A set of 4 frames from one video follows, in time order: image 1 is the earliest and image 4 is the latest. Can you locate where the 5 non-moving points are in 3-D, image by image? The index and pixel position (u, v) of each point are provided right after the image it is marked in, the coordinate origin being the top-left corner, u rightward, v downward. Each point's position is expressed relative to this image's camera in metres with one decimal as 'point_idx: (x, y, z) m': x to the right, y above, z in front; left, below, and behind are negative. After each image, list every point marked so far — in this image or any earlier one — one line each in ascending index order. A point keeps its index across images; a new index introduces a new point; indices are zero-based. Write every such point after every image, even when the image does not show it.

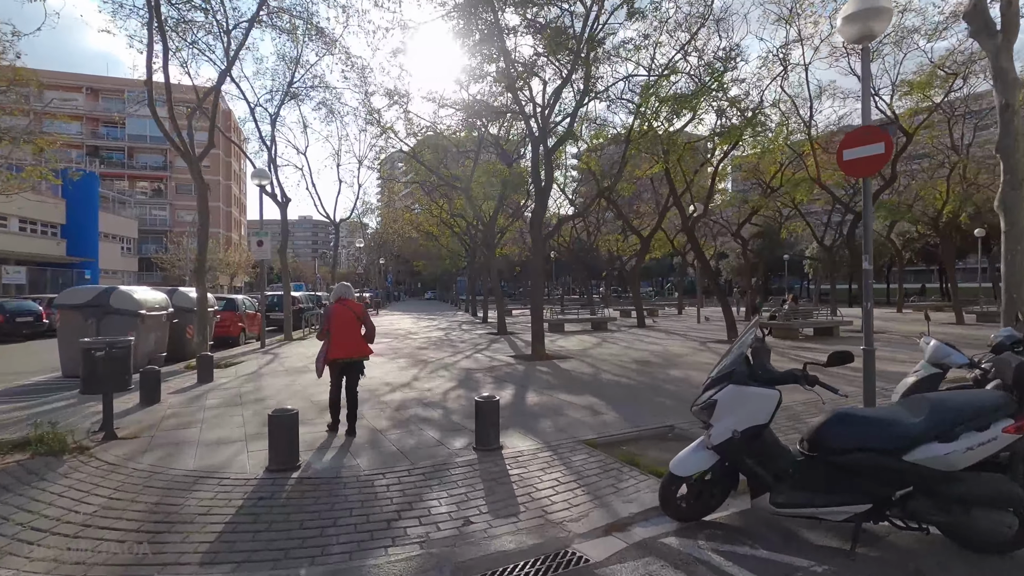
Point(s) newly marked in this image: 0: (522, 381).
0: (+0.2, -1.8, +10.1) m
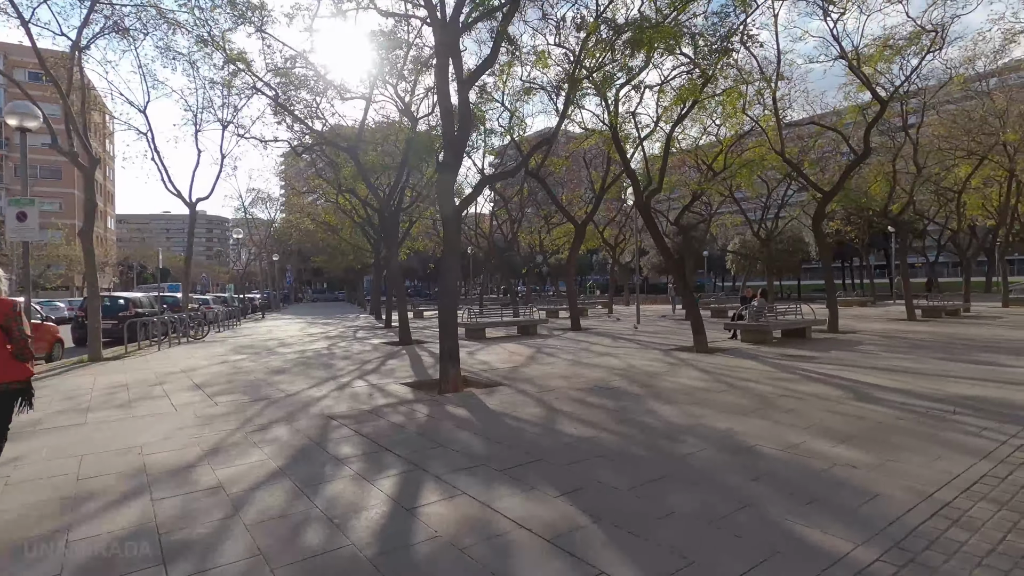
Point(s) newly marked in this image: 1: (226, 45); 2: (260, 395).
0: (-1.0, -1.6, +5.5) m
1: (-7.8, +6.6, +14.4) m
2: (-4.0, -1.7, +8.6) m
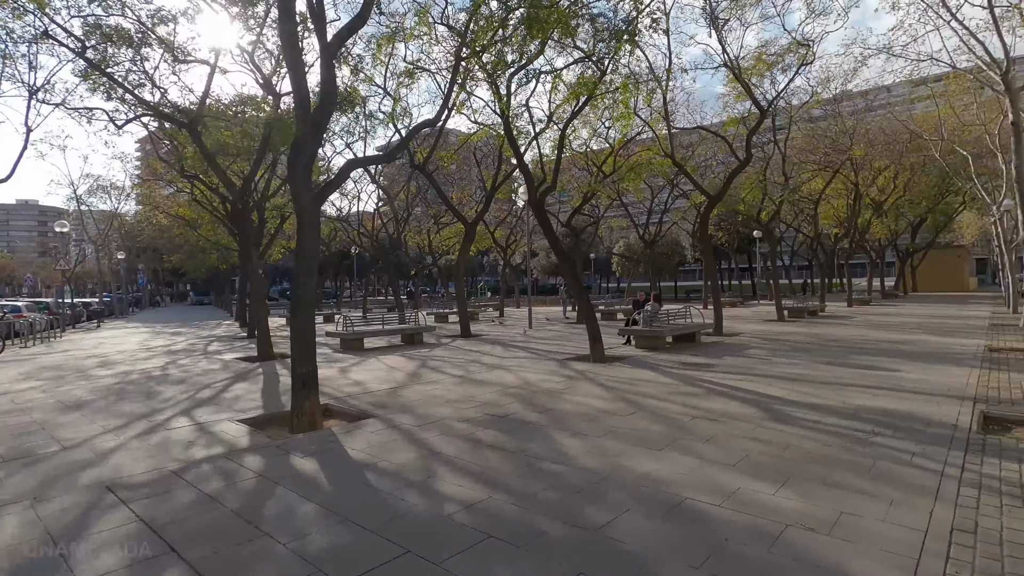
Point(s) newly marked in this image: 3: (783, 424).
0: (-2.0, -1.7, +3.7) m
1: (-10.4, +6.4, +11.1) m
2: (-5.6, -1.8, +6.1) m
3: (+3.3, -1.6, +6.4) m
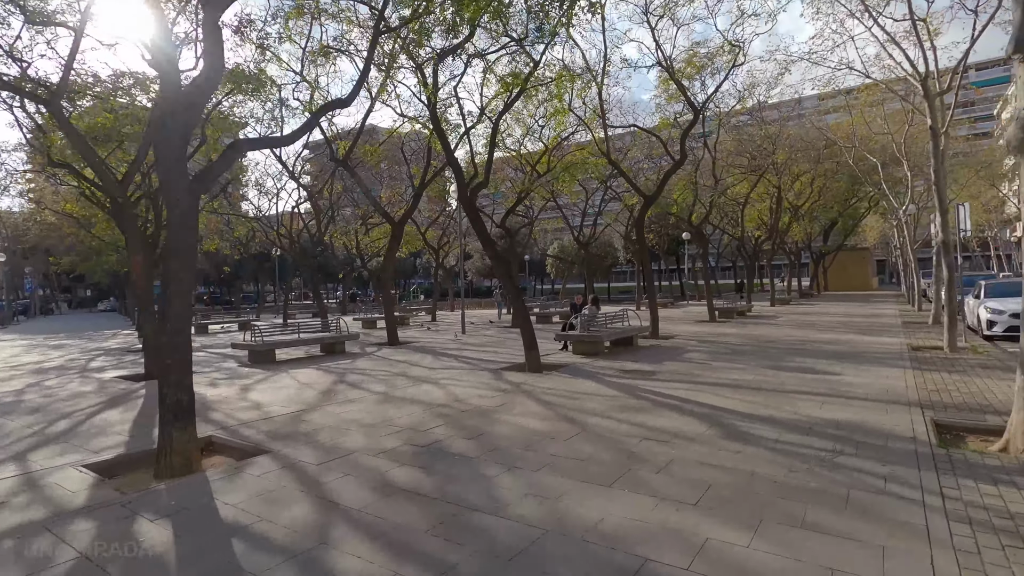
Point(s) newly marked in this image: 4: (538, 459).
0: (-2.4, -1.8, +2.4) m
1: (-11.8, +6.2, +8.8) m
2: (-6.3, -2.0, +4.4) m
3: (+2.5, -1.7, +5.8) m
4: (+0.3, -1.7, +5.4) m
